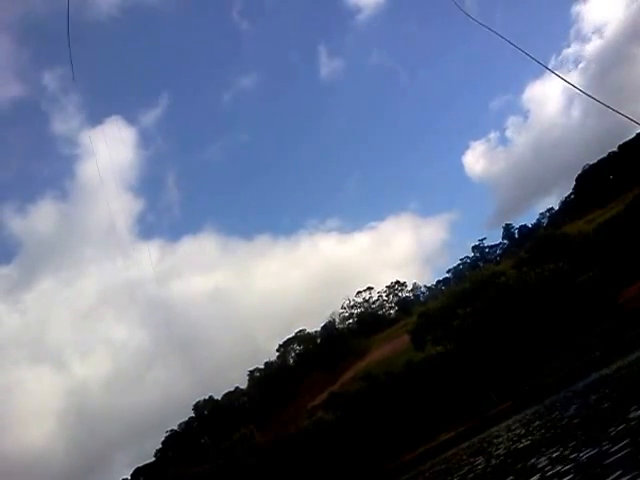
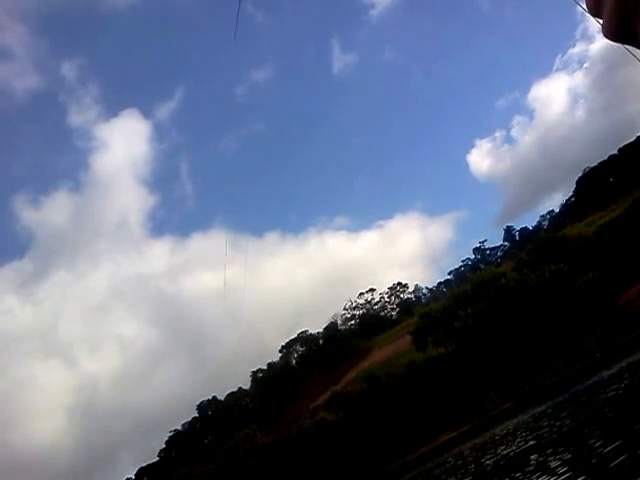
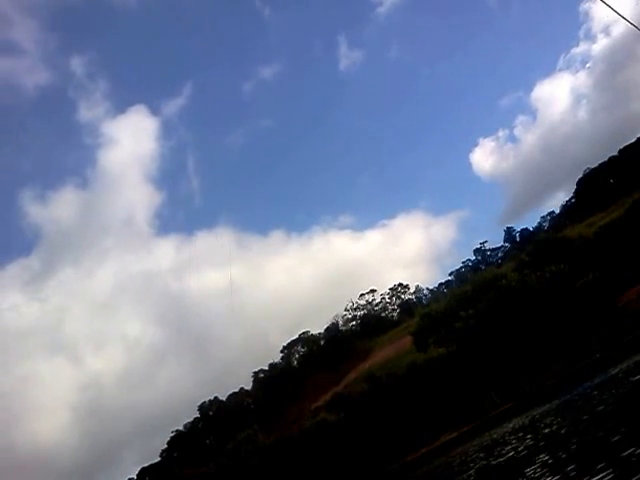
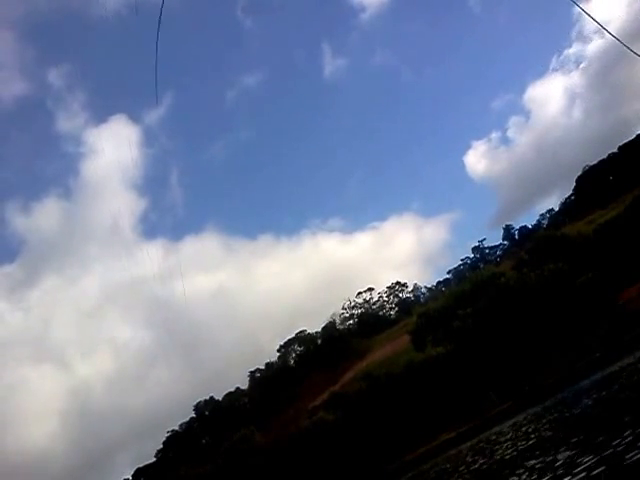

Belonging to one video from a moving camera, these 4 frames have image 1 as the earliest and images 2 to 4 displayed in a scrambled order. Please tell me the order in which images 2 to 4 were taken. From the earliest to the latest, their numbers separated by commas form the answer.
4, 2, 3
